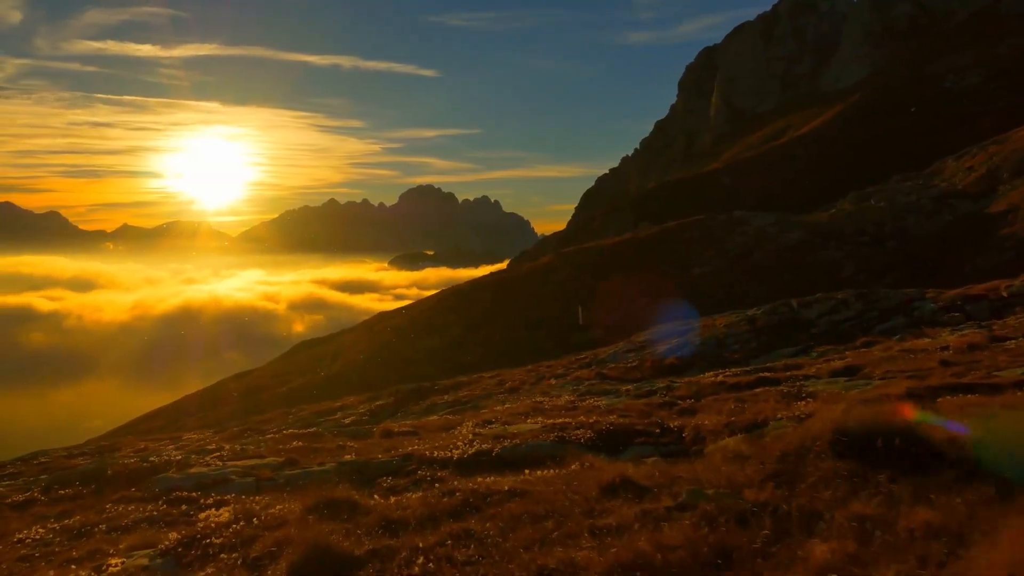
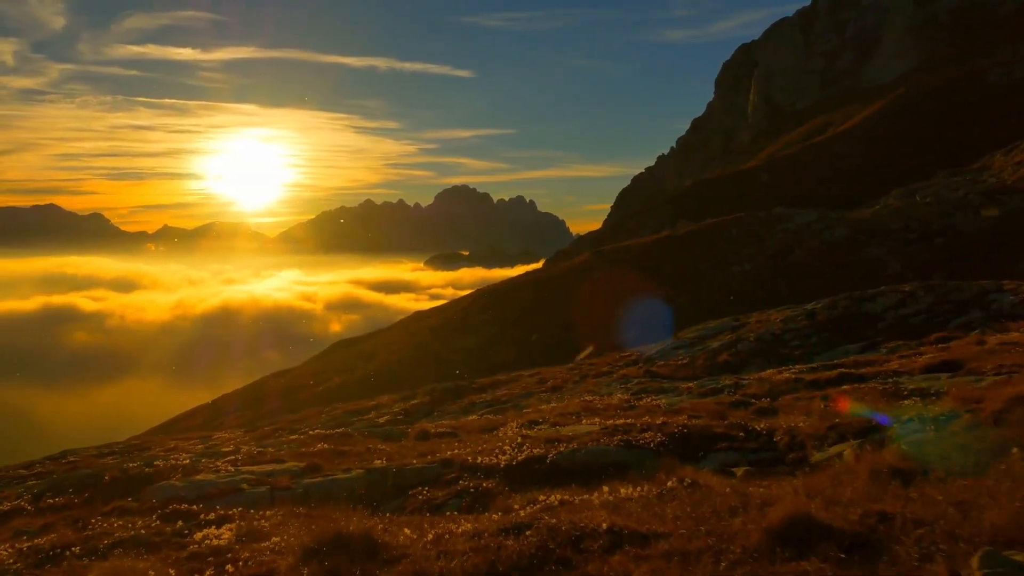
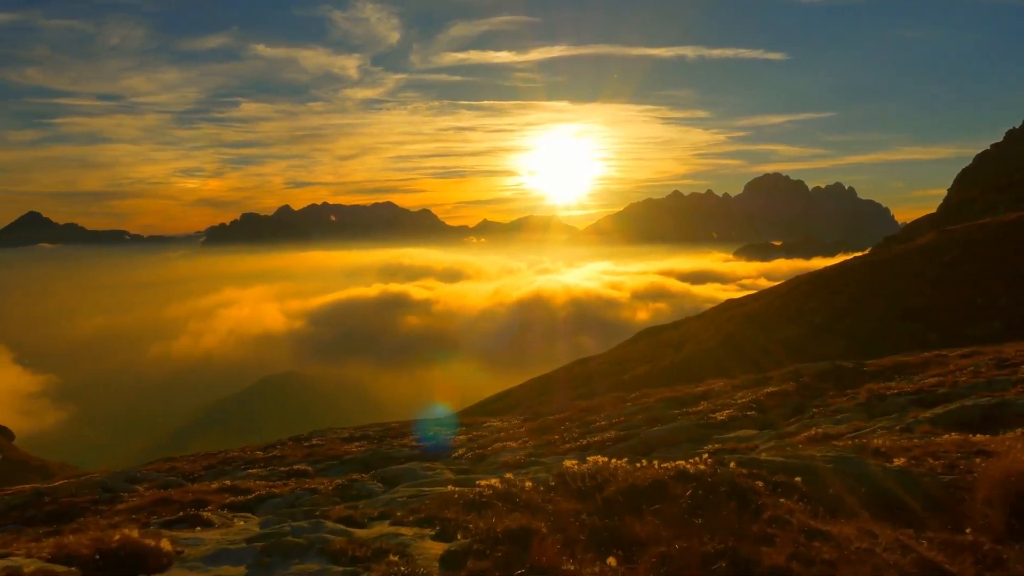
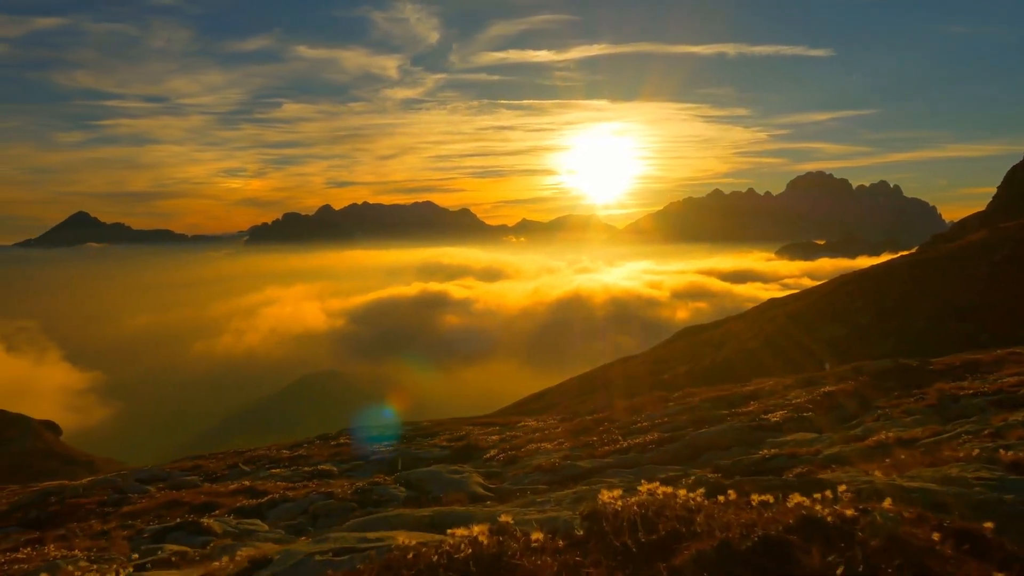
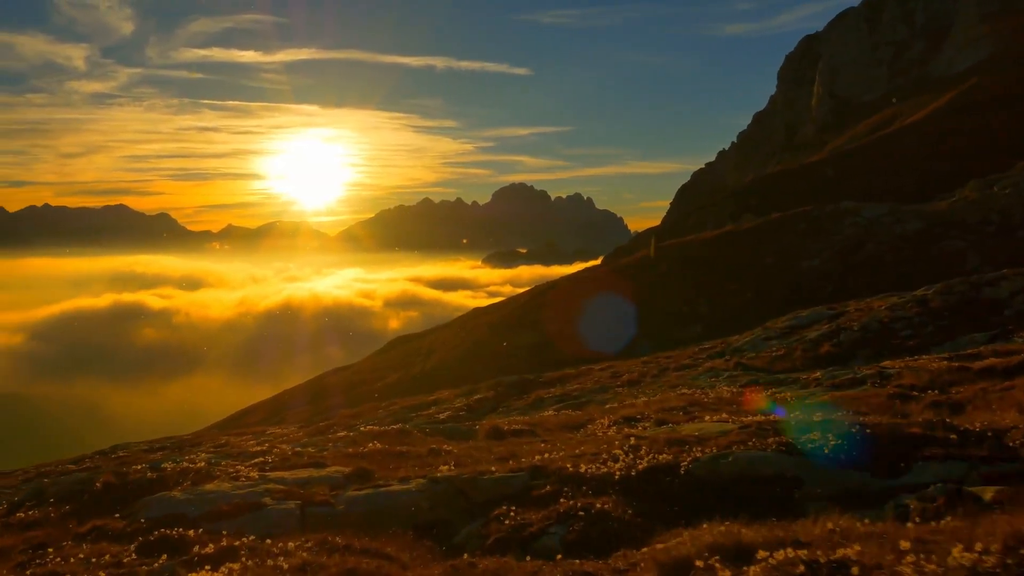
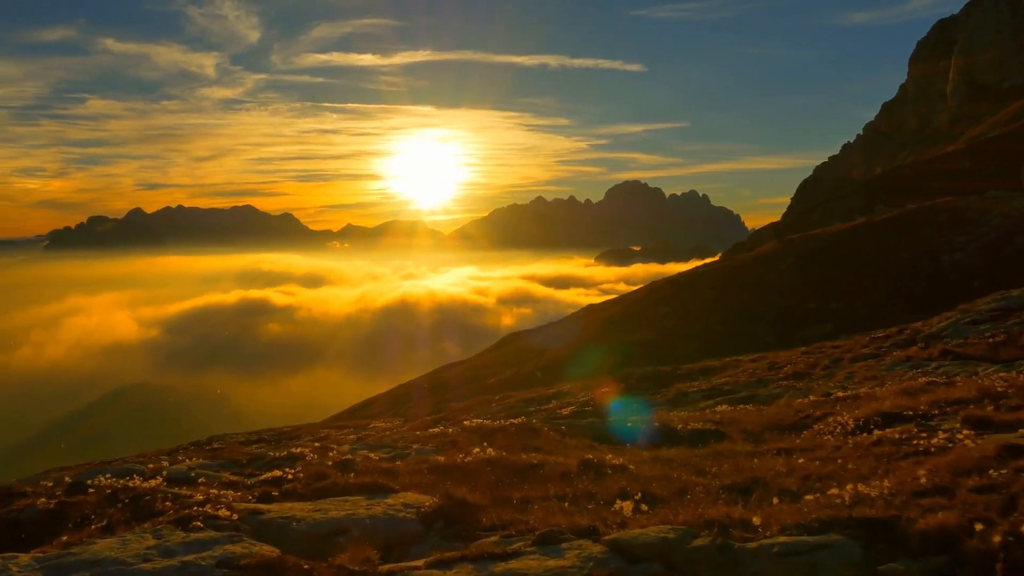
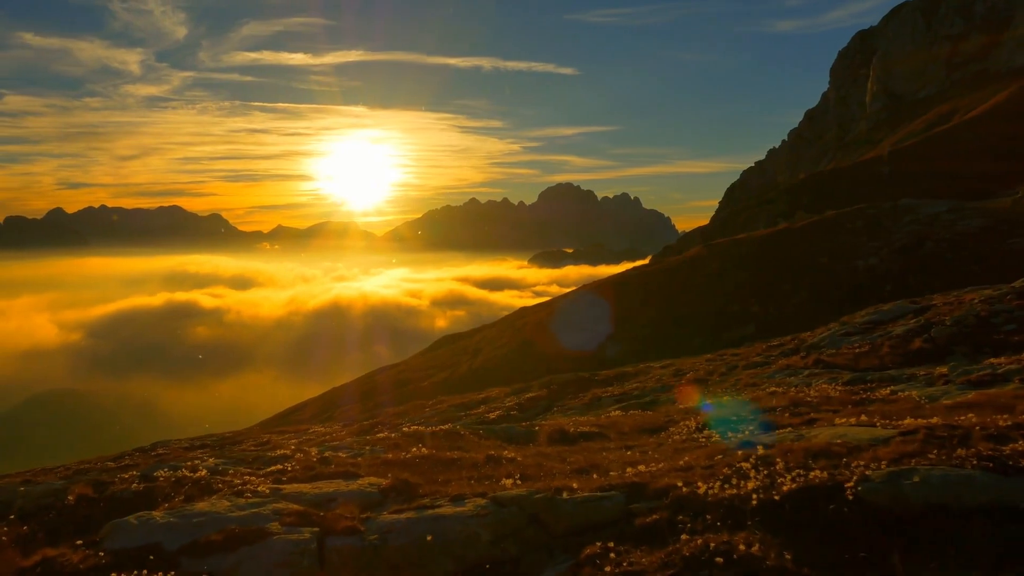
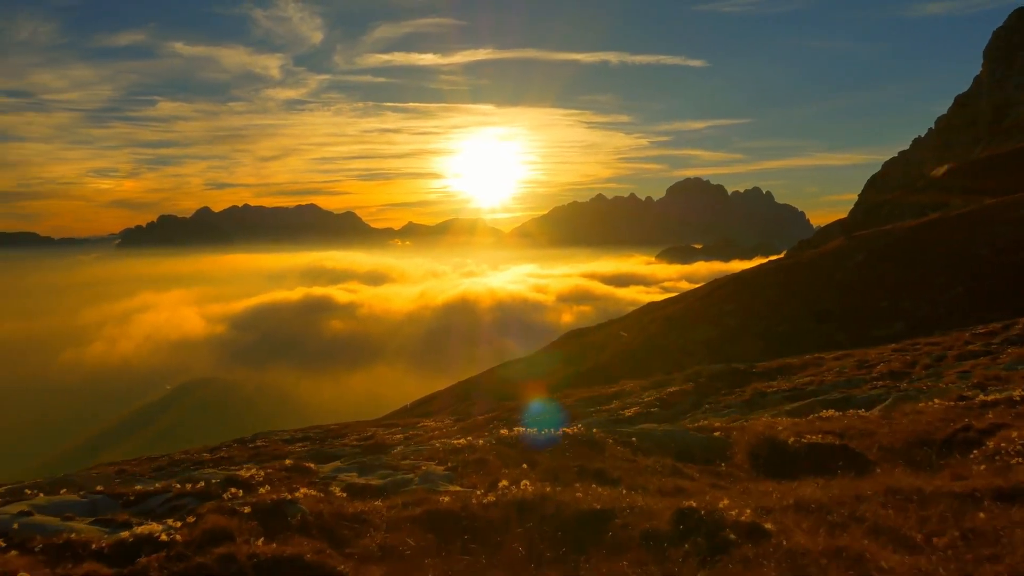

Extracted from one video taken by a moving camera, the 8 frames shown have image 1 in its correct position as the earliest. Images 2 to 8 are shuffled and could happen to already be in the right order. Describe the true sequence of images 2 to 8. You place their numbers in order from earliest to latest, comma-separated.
2, 5, 7, 6, 8, 3, 4
